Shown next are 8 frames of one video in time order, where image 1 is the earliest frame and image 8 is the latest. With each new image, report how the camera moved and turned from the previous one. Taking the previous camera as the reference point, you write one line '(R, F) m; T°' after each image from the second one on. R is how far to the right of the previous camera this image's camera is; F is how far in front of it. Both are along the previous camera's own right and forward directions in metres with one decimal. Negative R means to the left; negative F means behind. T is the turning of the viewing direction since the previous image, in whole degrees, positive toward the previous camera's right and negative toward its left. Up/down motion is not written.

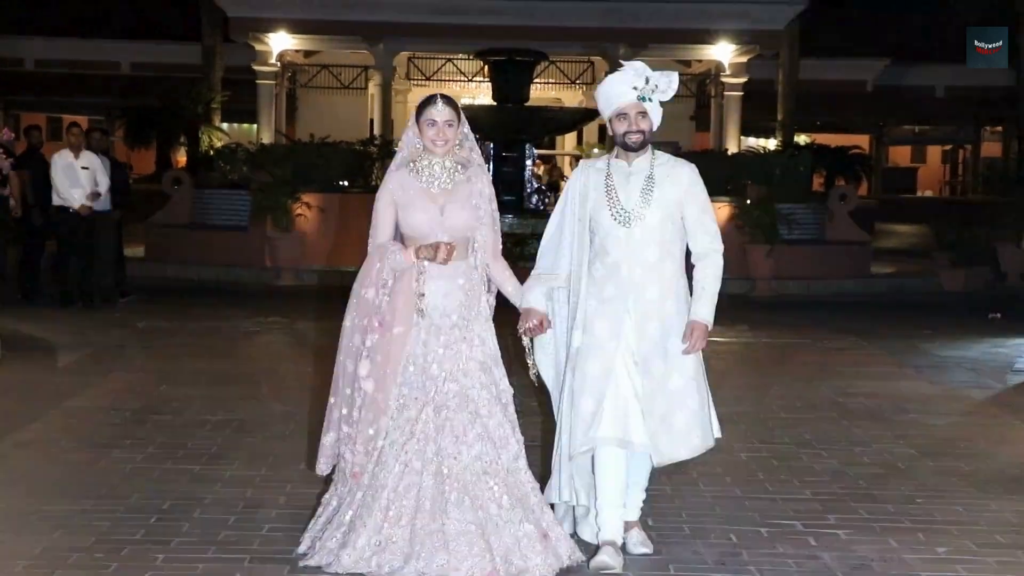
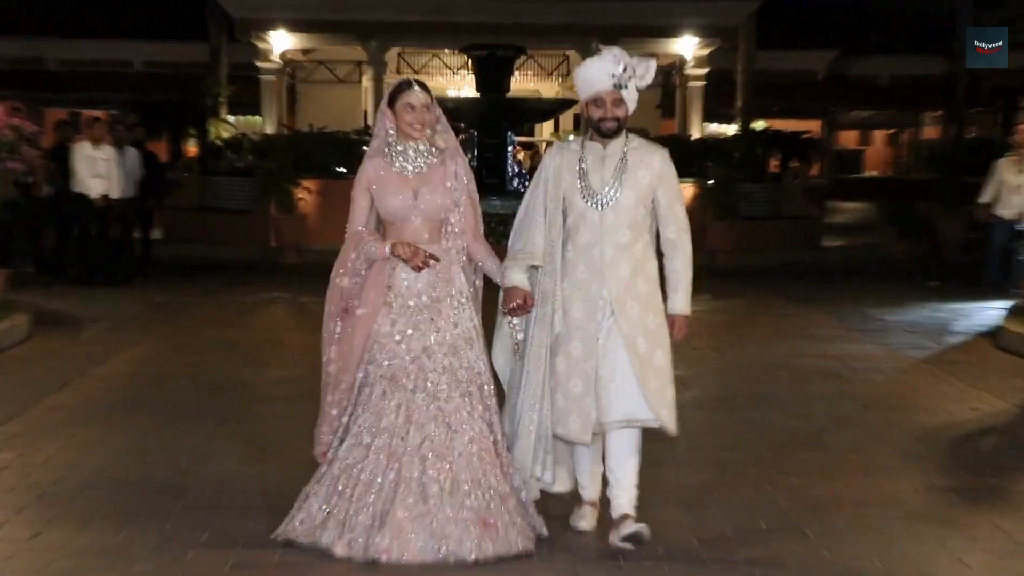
(0.0, -0.5) m; 0°
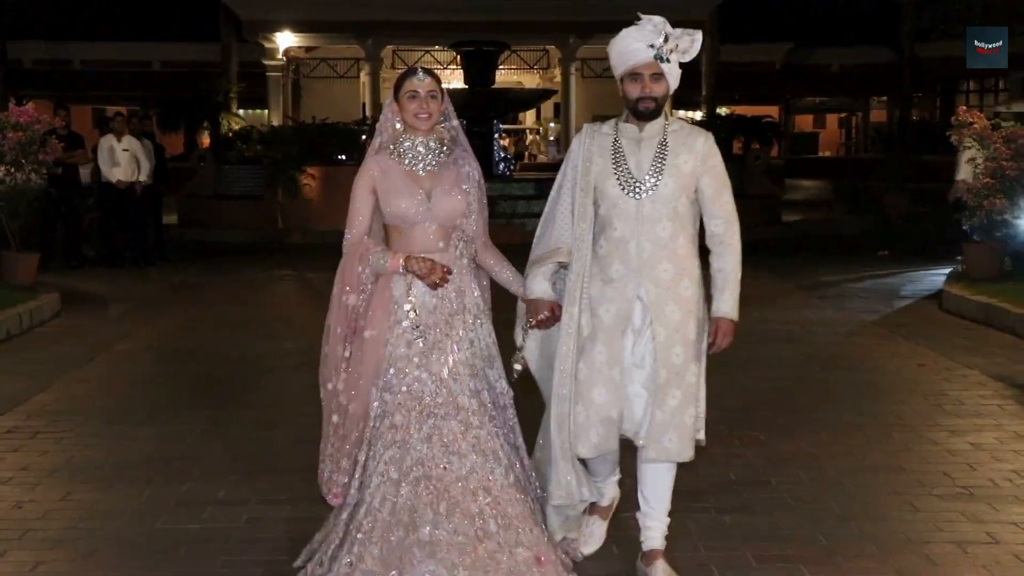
(0.0, -0.5) m; 0°
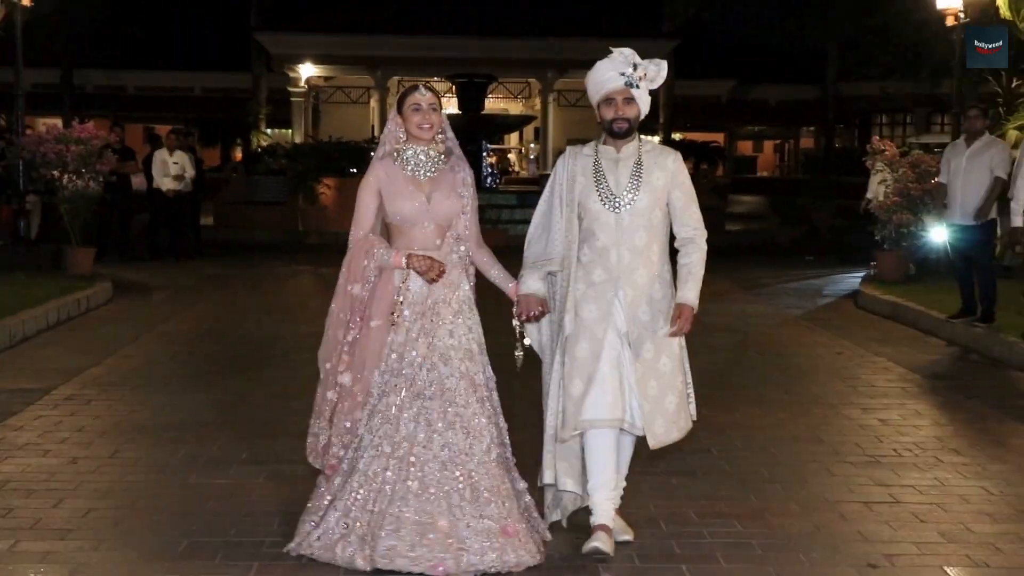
(+0.1, -1.1) m; 0°
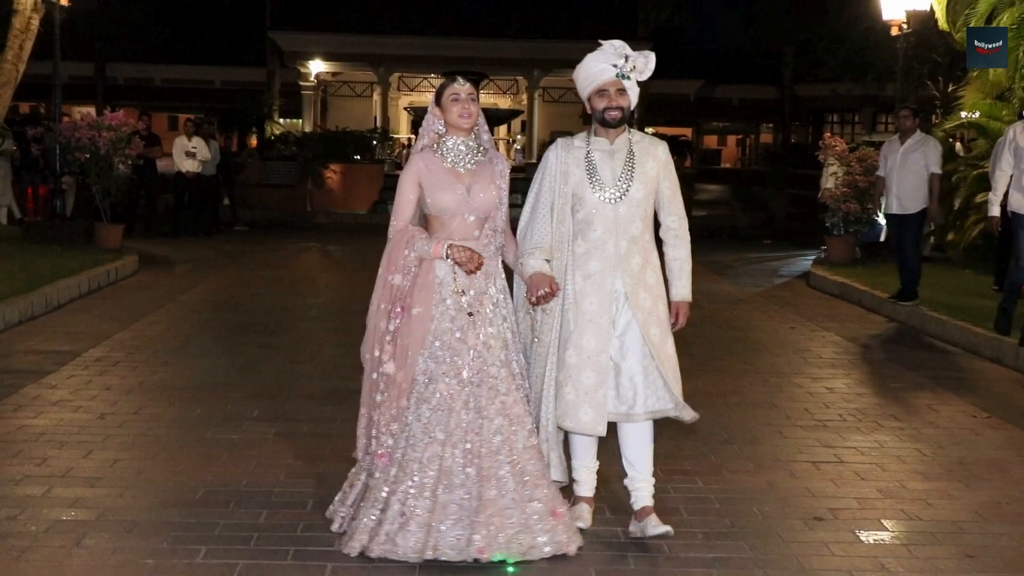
(+0.1, -0.8) m; 0°
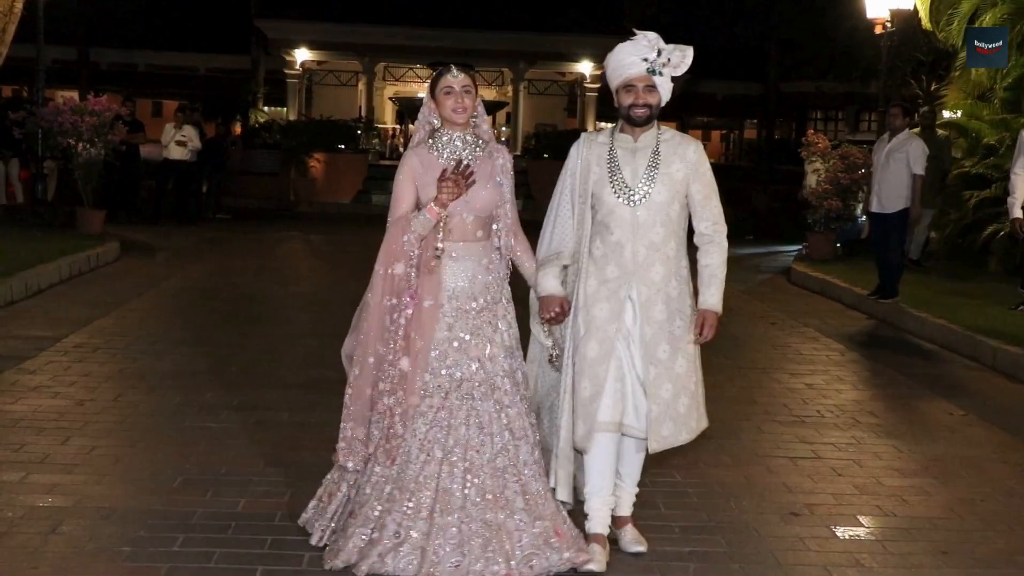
(0.0, 0.0) m; +1°
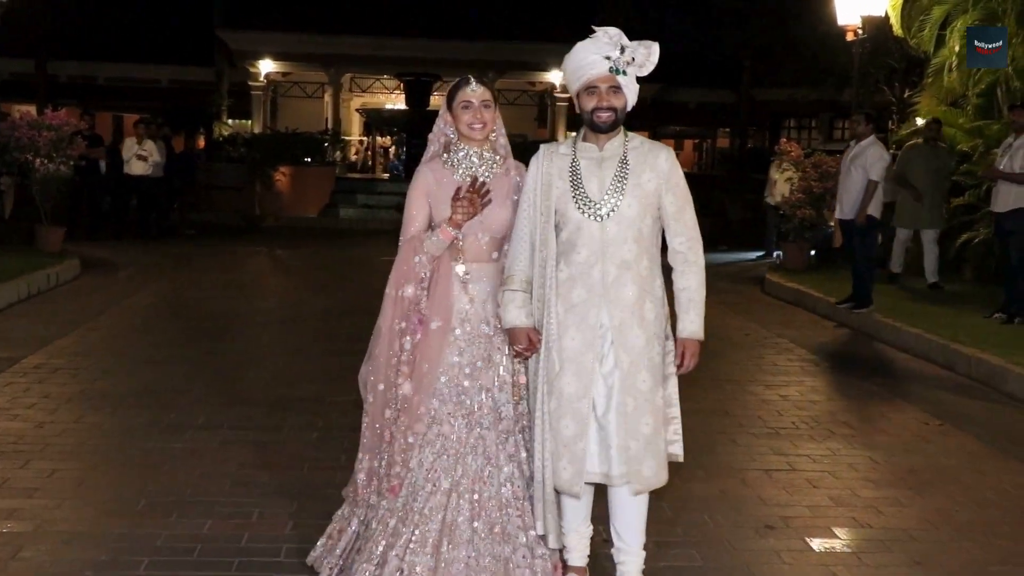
(0.0, +0.1) m; +1°
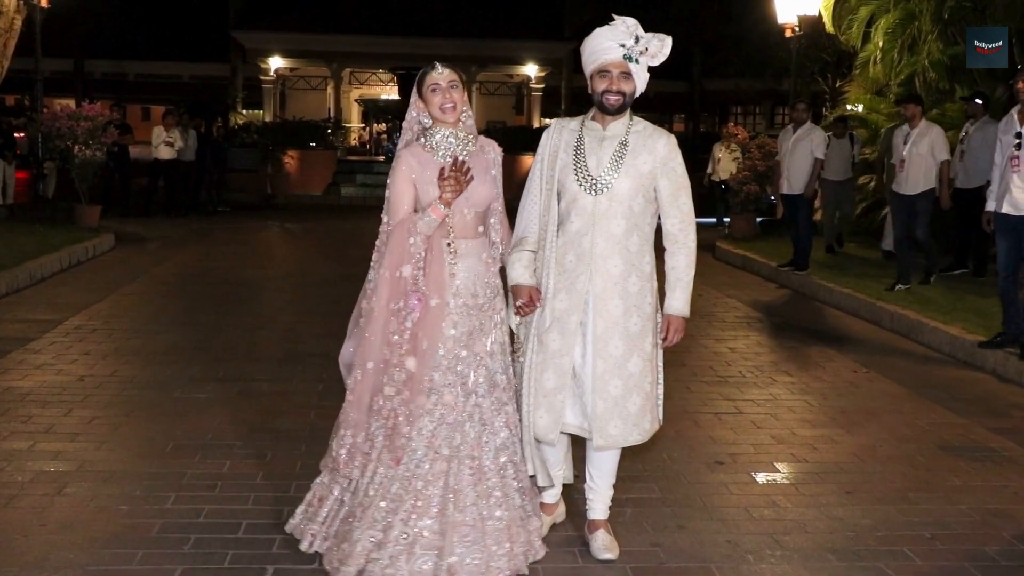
(+0.2, -1.0) m; 0°
